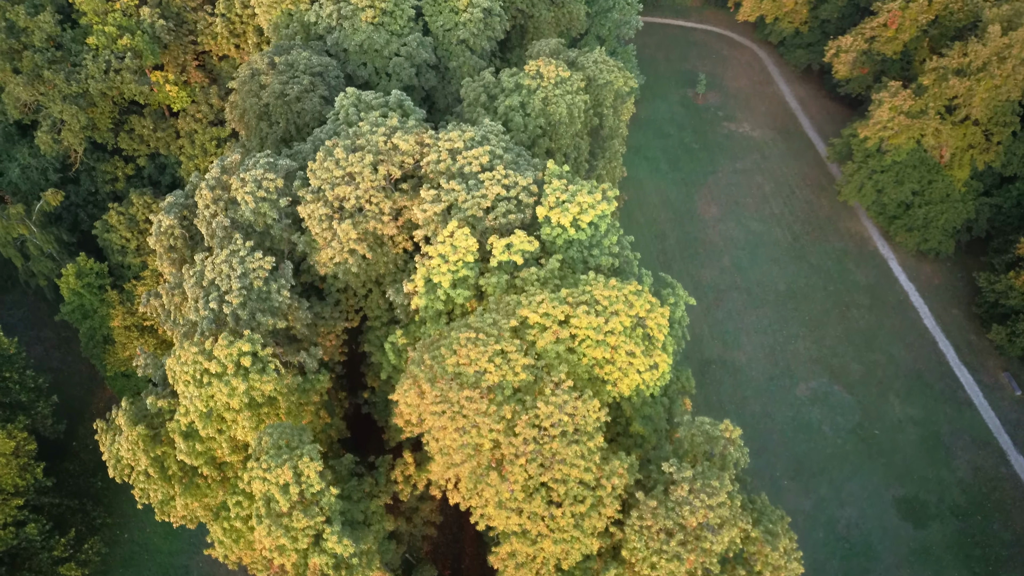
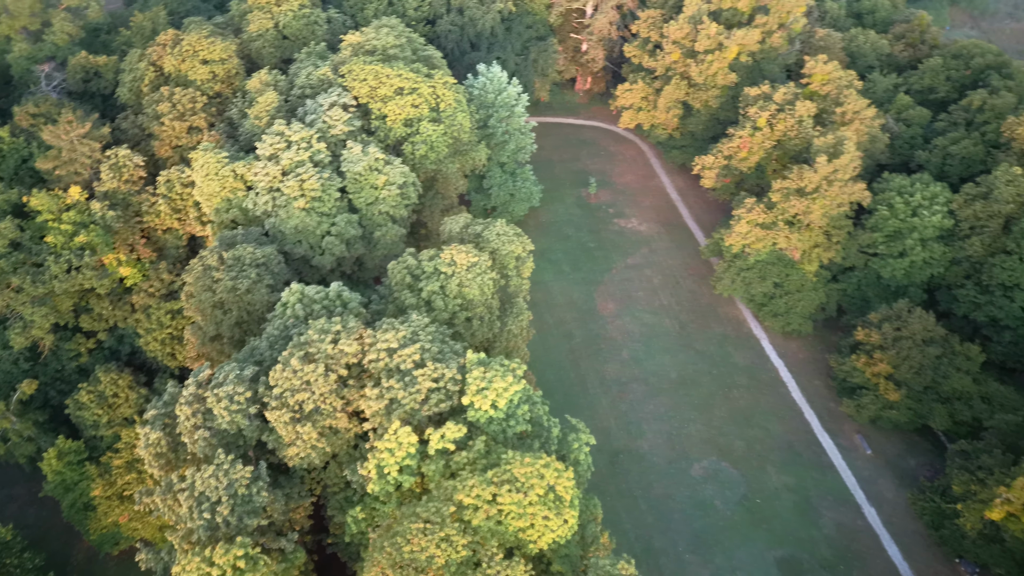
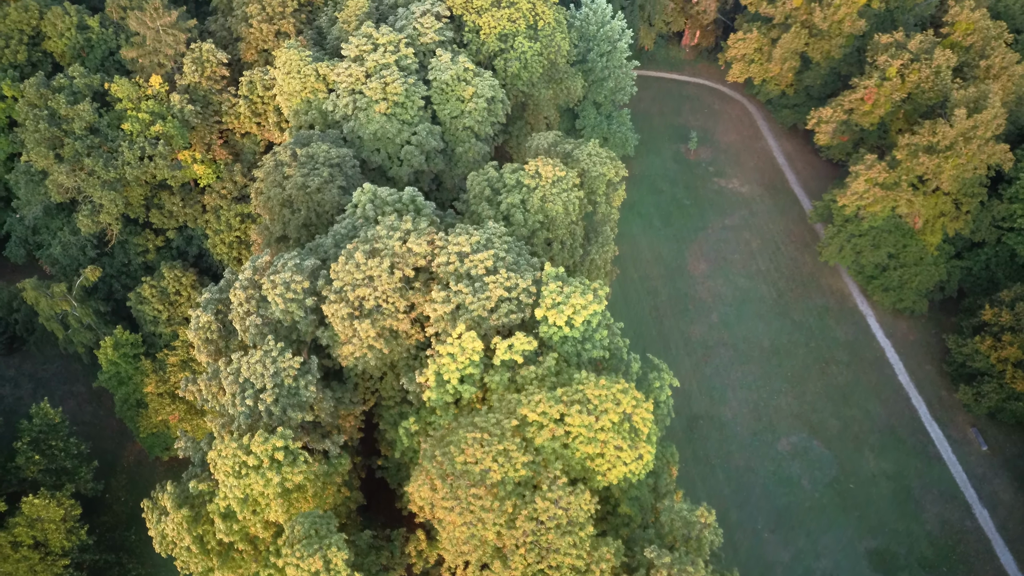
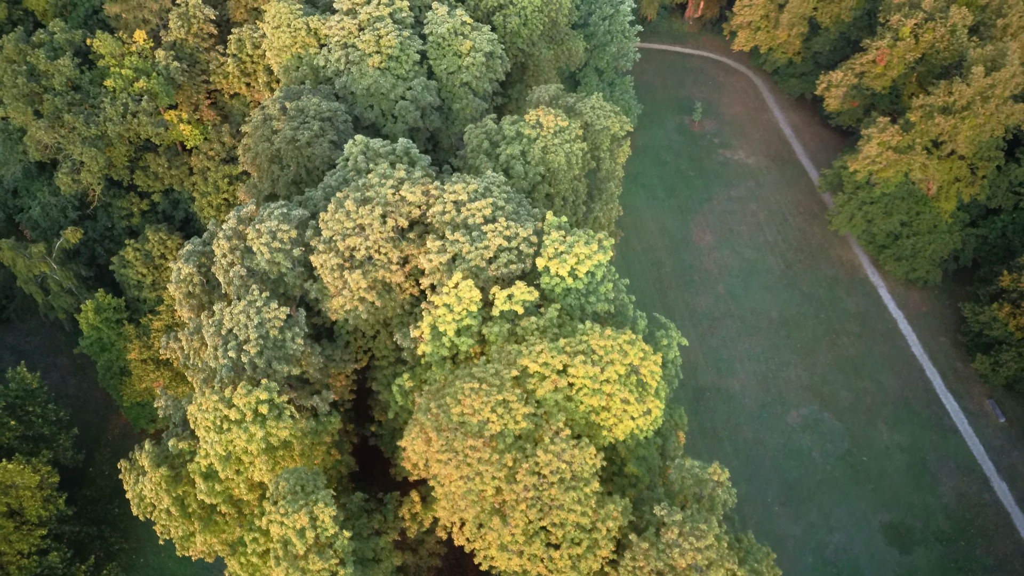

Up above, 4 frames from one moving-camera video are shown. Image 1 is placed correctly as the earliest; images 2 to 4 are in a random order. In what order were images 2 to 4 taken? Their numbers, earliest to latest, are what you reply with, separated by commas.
4, 3, 2
